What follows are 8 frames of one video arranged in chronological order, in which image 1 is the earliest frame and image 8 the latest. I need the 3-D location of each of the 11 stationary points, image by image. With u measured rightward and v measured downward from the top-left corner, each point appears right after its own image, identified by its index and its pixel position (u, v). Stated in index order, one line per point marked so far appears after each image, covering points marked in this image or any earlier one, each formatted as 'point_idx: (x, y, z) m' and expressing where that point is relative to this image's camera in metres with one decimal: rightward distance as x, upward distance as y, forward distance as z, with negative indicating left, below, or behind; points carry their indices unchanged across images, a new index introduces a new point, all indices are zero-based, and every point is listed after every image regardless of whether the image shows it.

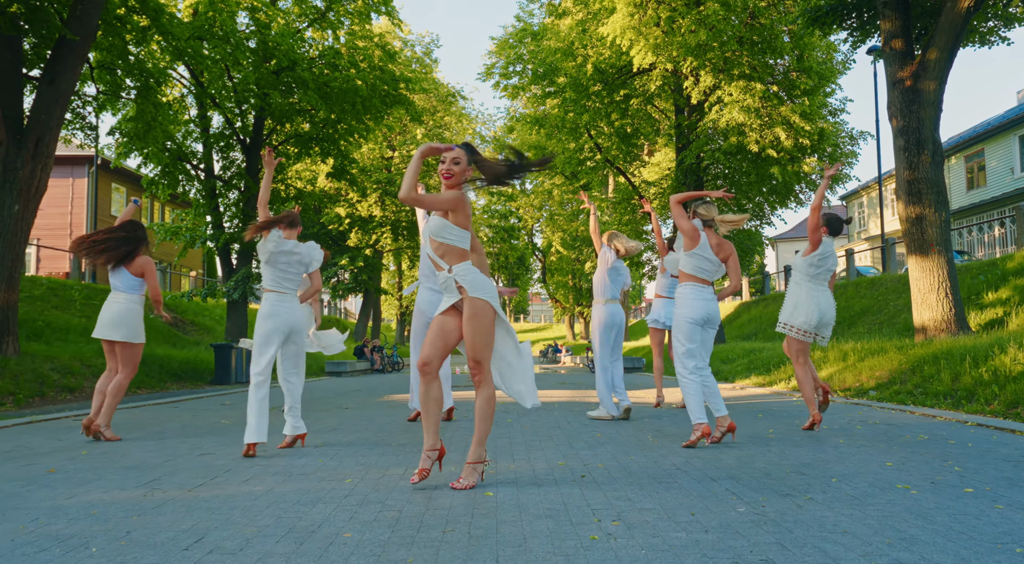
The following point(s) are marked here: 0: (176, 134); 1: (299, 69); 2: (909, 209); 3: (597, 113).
0: (-8.1, +3.6, +18.7) m
1: (-5.2, +5.2, +18.9) m
2: (+7.2, +1.3, +14.1) m
3: (+2.2, +4.3, +19.3) m
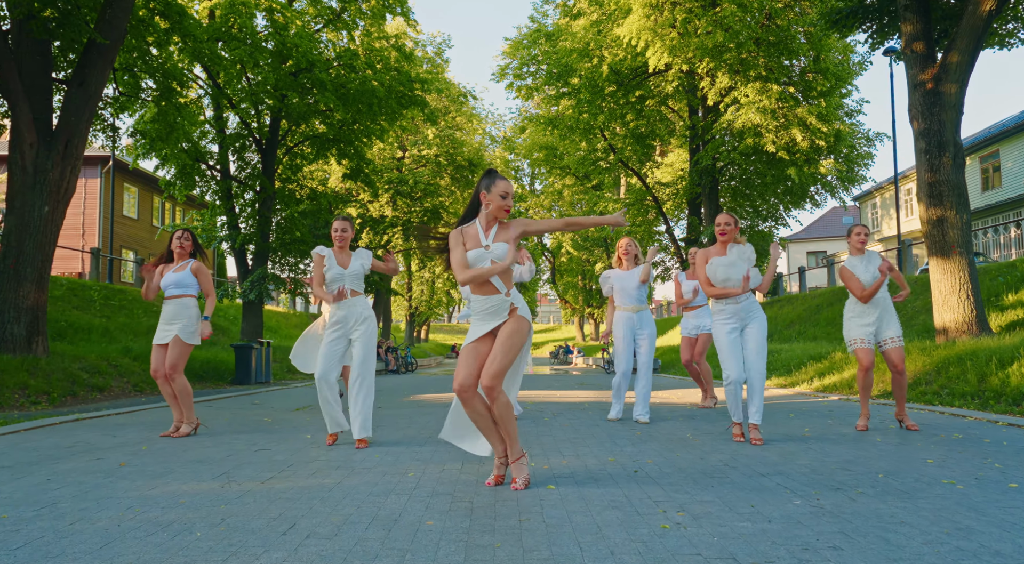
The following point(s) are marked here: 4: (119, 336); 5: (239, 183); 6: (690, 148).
0: (-7.7, +3.5, +18.7) m
1: (-4.8, +5.2, +18.9) m
2: (+7.6, +1.3, +14.1) m
3: (+2.6, +4.2, +19.3) m
4: (-8.8, -1.2, +17.3) m
5: (-6.8, +2.5, +19.3) m
6: (+4.5, +3.4, +19.3) m
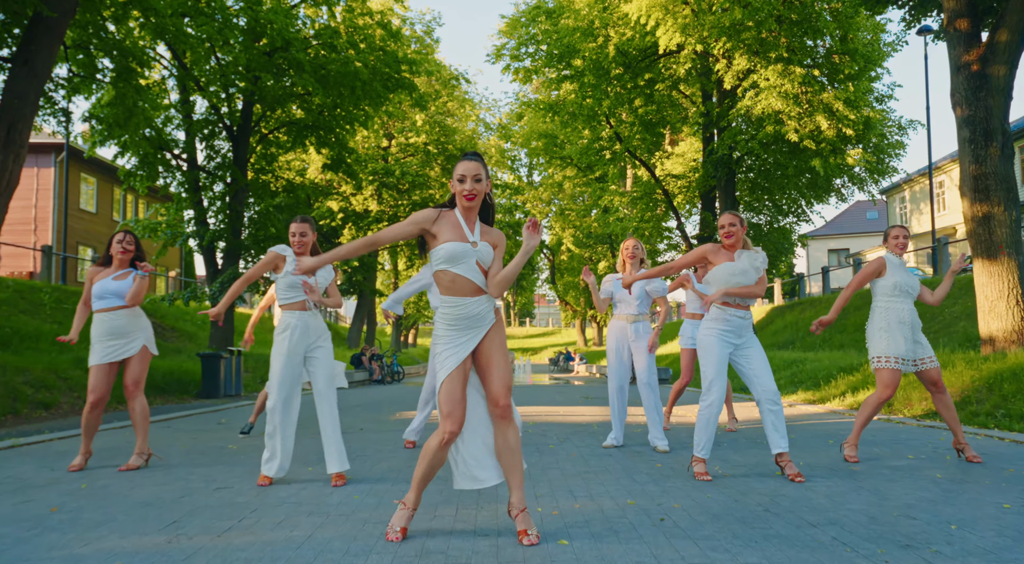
0: (-7.8, +3.5, +16.9) m
1: (-4.9, +5.2, +17.2) m
2: (+7.6, +1.2, +12.6) m
3: (+2.5, +4.2, +17.7) m
4: (-8.8, -1.2, +15.6) m
5: (-6.9, +2.5, +17.6) m
6: (+4.4, +3.4, +17.8) m
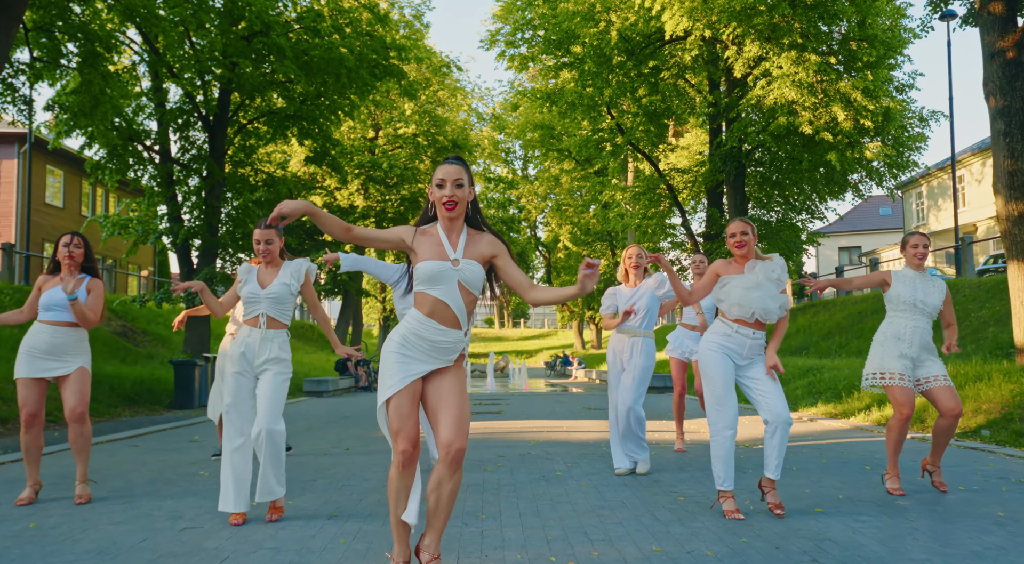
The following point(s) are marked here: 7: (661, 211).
0: (-7.9, +3.5, +15.8) m
1: (-5.0, +5.2, +16.1) m
2: (+7.5, +1.2, +11.7) m
3: (+2.4, +4.2, +16.7) m
4: (-8.9, -1.2, +14.5) m
5: (-7.0, +2.5, +16.5) m
6: (+4.3, +3.4, +16.8) m
7: (+3.7, +1.8, +19.0) m
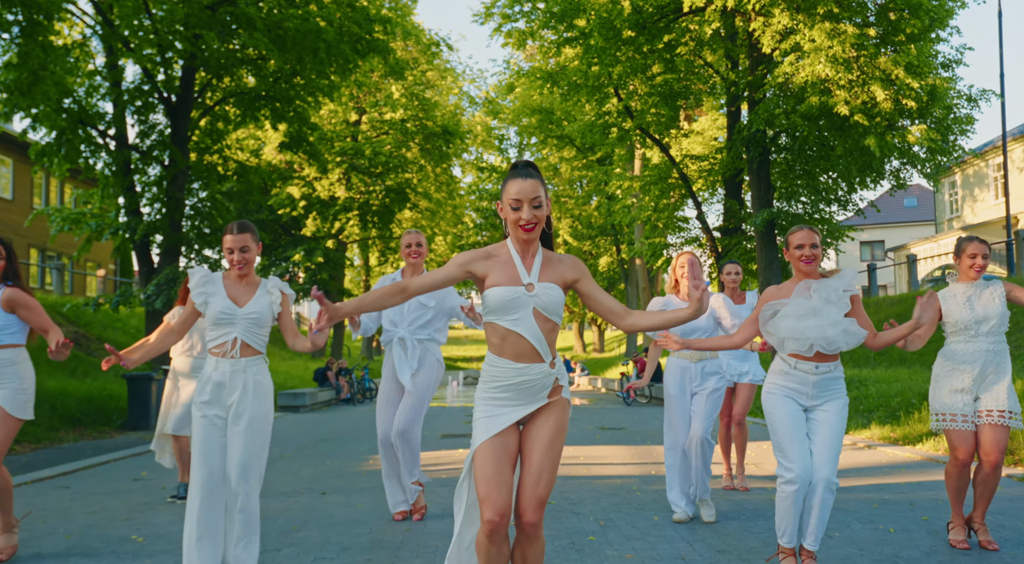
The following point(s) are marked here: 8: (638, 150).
0: (-7.9, +3.5, +14.0) m
1: (-5.0, +5.1, +14.3) m
2: (+7.6, +1.2, +10.3) m
3: (+2.3, +4.2, +15.1) m
4: (-8.9, -1.3, +12.7) m
5: (-7.1, +2.5, +14.7) m
6: (+4.3, +3.4, +15.2) m
7: (+3.6, +1.8, +17.5) m
8: (+2.8, +3.0, +17.5) m
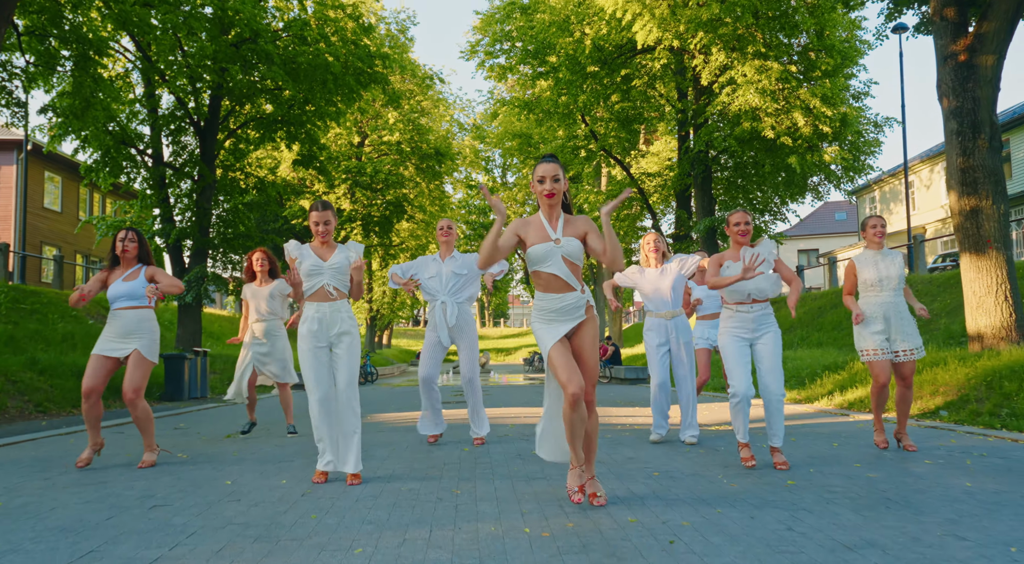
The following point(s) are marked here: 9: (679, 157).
0: (-8.3, +3.5, +16.4) m
1: (-5.4, +5.2, +16.8) m
2: (+7.2, +1.3, +12.6) m
3: (+1.9, +4.2, +17.5) m
4: (-9.3, -1.2, +15.0) m
5: (-7.5, +2.5, +17.1) m
6: (+3.9, +3.4, +17.6) m
7: (+3.2, +1.7, +19.9) m
8: (+2.4, +2.9, +19.9) m
9: (+3.8, +2.8, +17.4) m
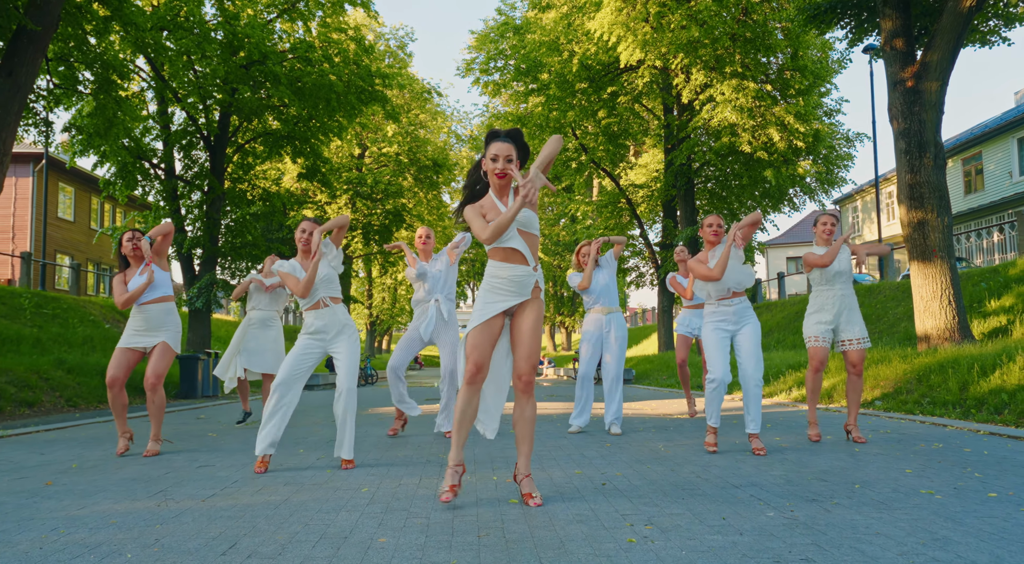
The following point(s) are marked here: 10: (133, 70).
0: (-8.5, +3.4, +17.4) m
1: (-5.6, +5.0, +17.8) m
2: (+7.0, +1.2, +13.5) m
3: (+1.7, +4.1, +18.5) m
4: (-9.5, -1.3, +15.9) m
5: (-7.6, +2.3, +18.1) m
6: (+3.7, +3.3, +18.5) m
7: (+3.0, +1.6, +20.8) m
8: (+2.2, +2.8, +20.8) m
9: (+3.6, +2.6, +18.4) m
10: (-8.7, +4.9, +17.6) m
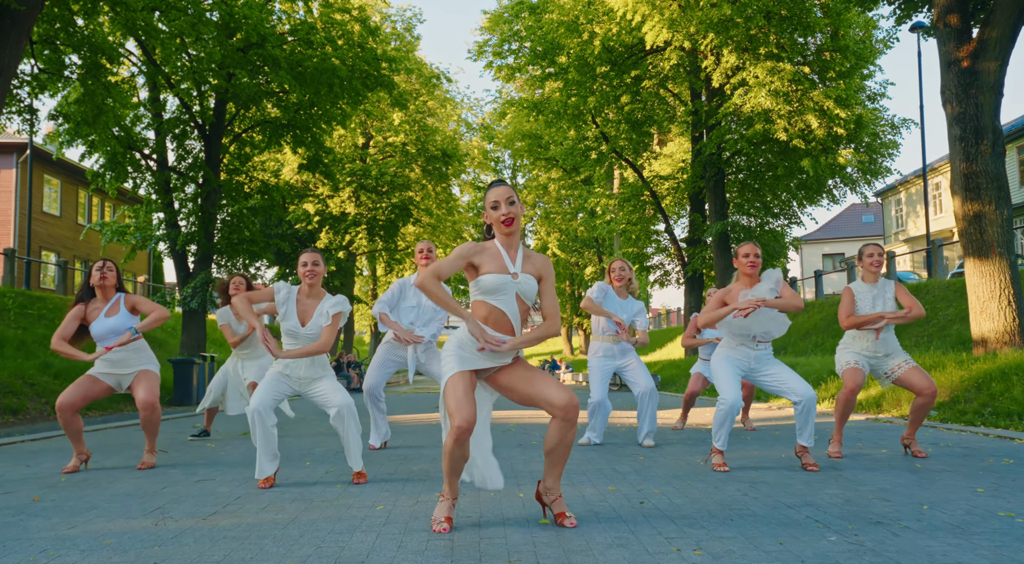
0: (-8.1, +3.4, +16.3) m
1: (-5.2, +5.1, +16.6) m
2: (+7.3, +1.2, +12.2) m
3: (+2.1, +4.1, +17.2) m
4: (-9.1, -1.3, +14.9) m
5: (-7.3, +2.4, +17.0) m
6: (+4.1, +3.3, +17.3) m
7: (+3.4, +1.6, +19.5) m
8: (+2.6, +2.9, +19.6) m
9: (+4.0, +2.7, +17.1) m
10: (-8.3, +4.9, +16.5) m
